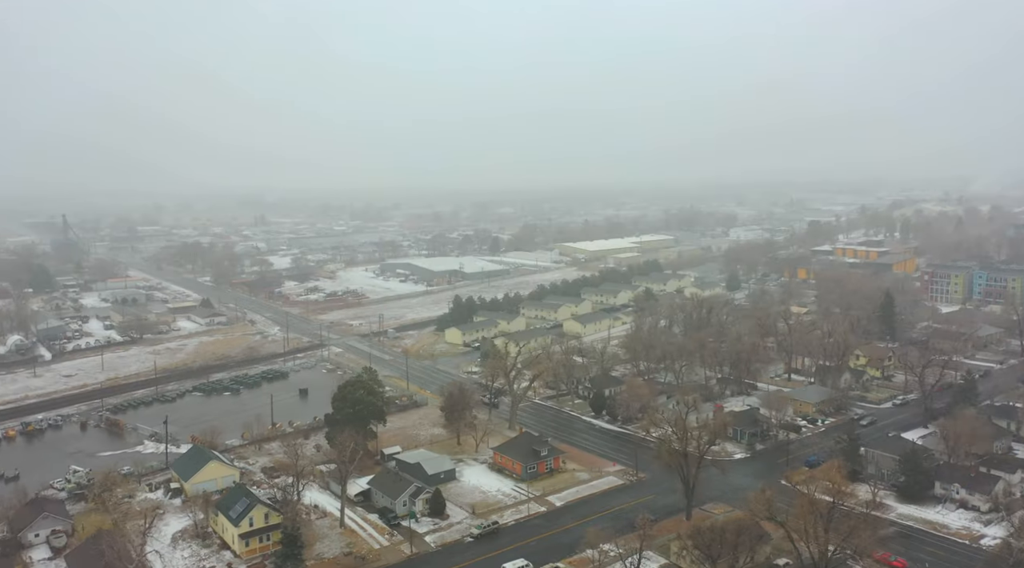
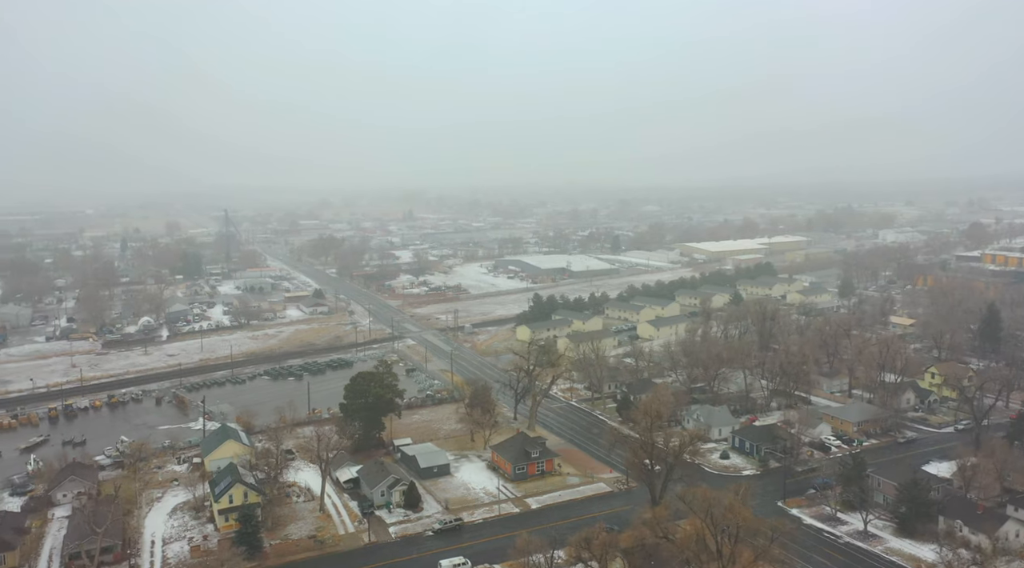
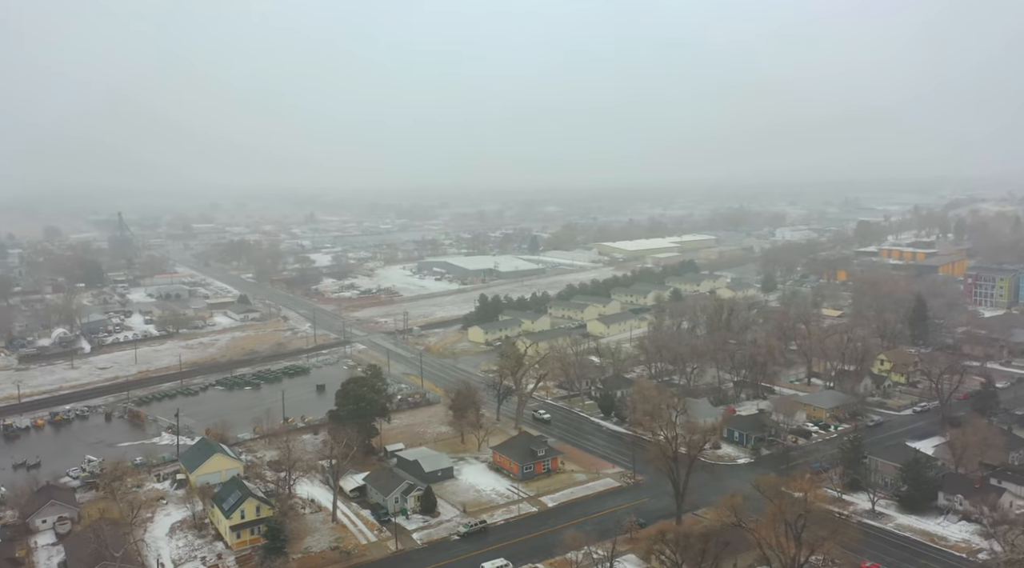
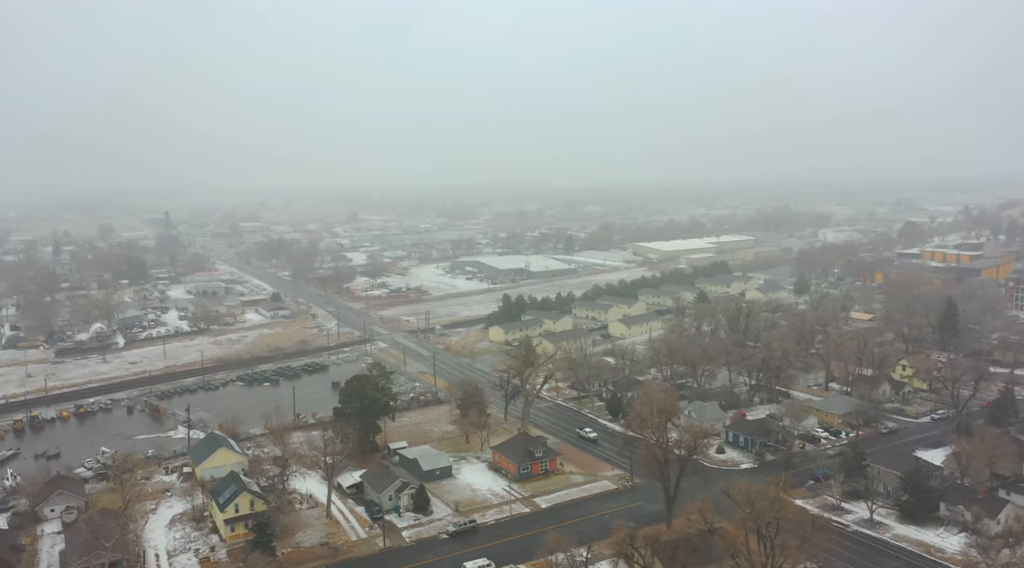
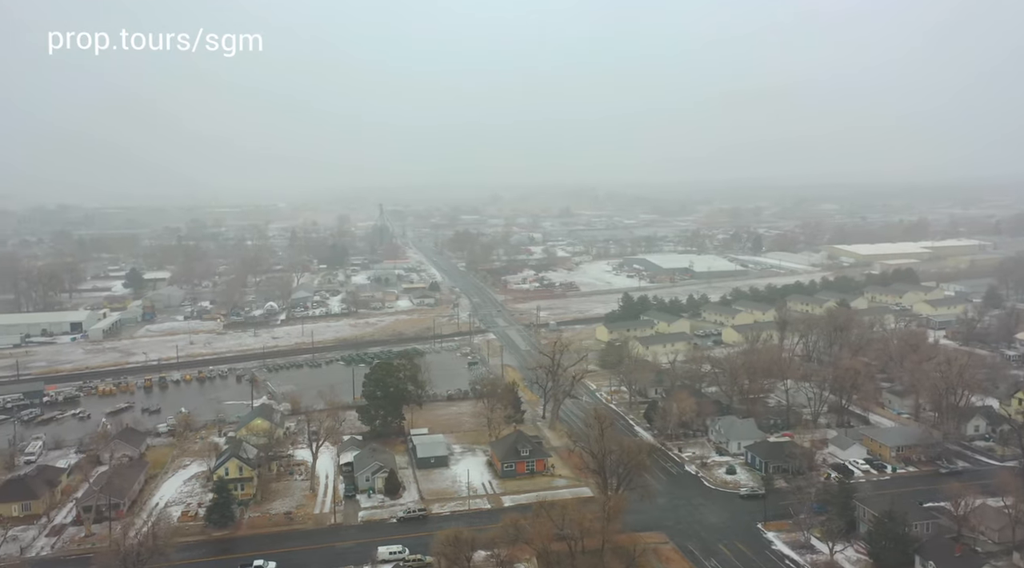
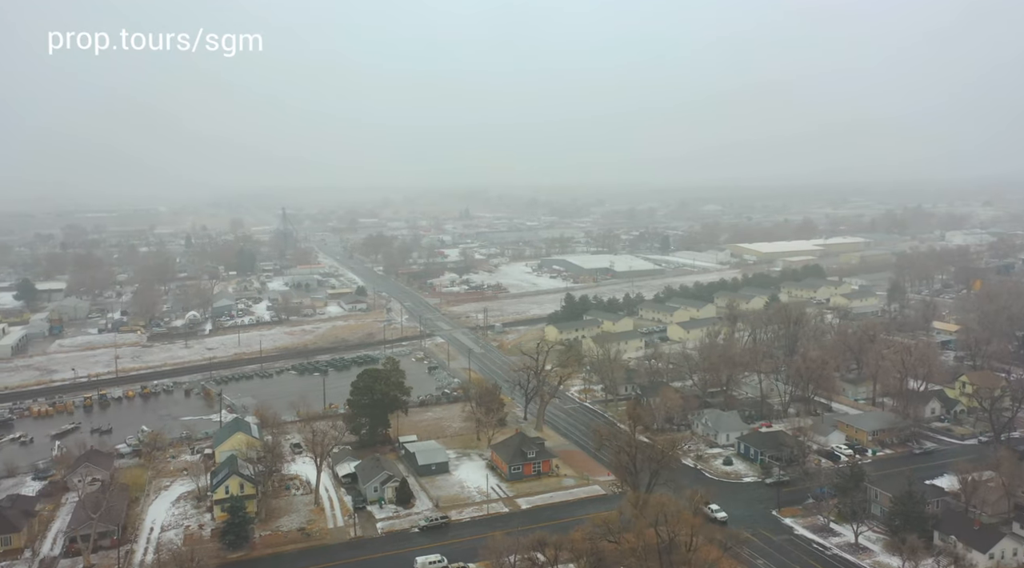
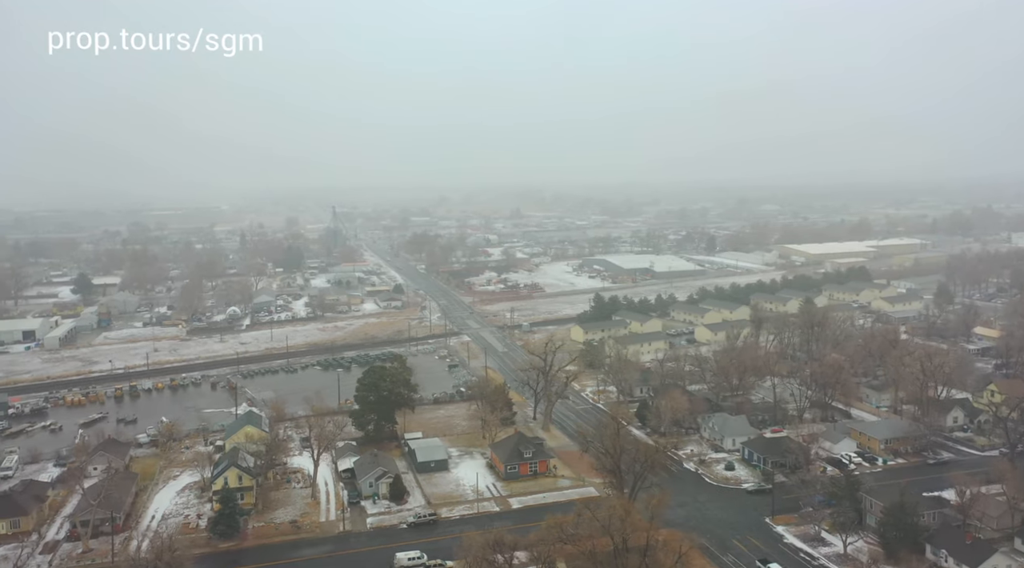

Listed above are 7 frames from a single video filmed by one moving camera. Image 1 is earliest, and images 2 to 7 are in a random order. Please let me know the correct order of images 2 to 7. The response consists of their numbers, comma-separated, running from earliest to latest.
3, 4, 2, 6, 7, 5
